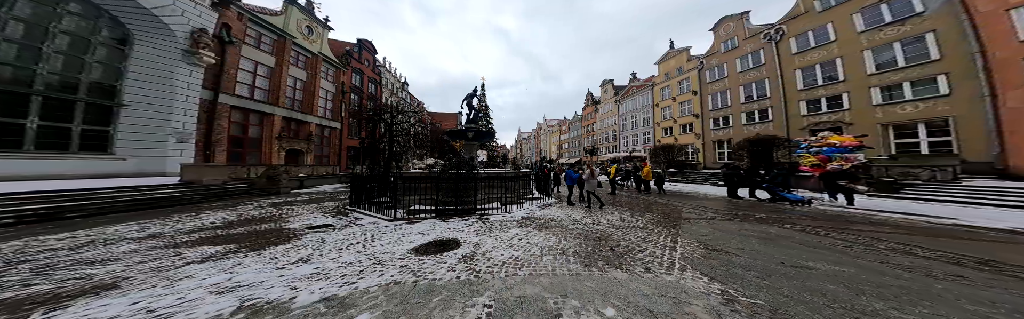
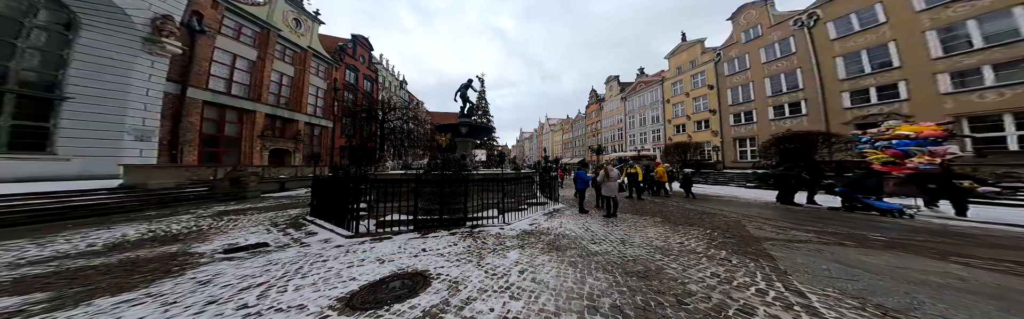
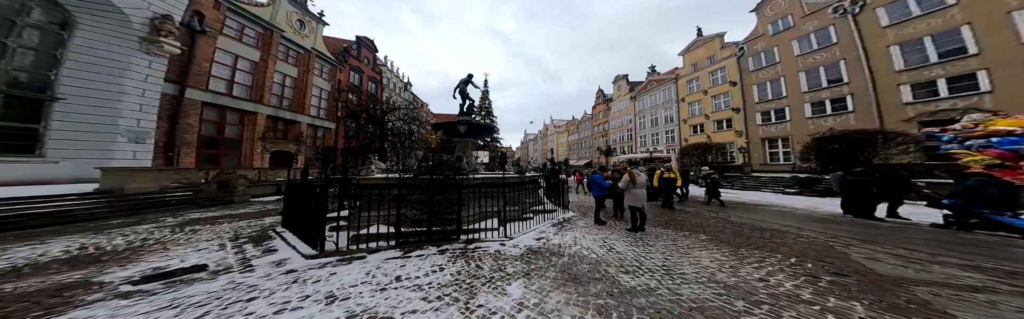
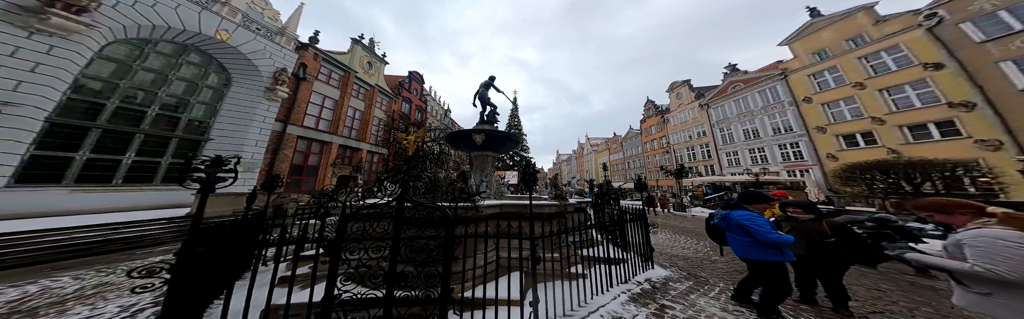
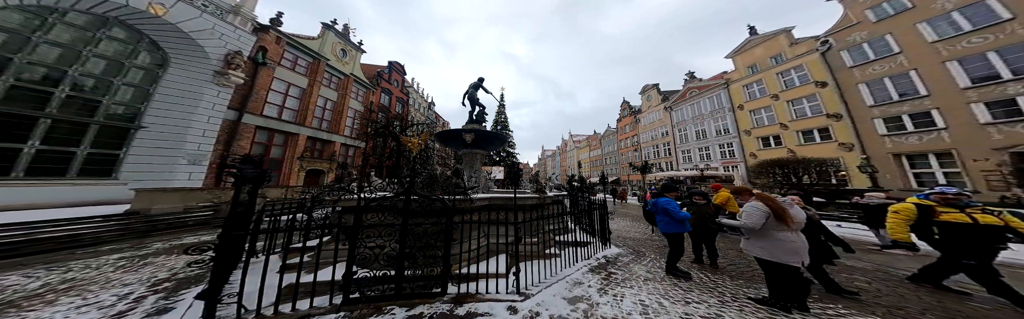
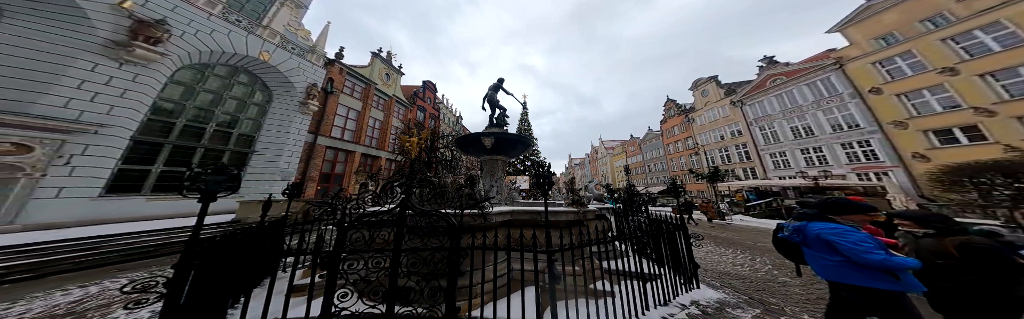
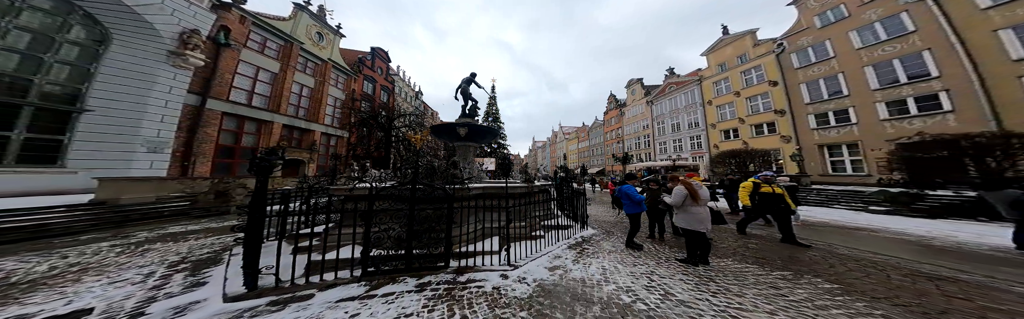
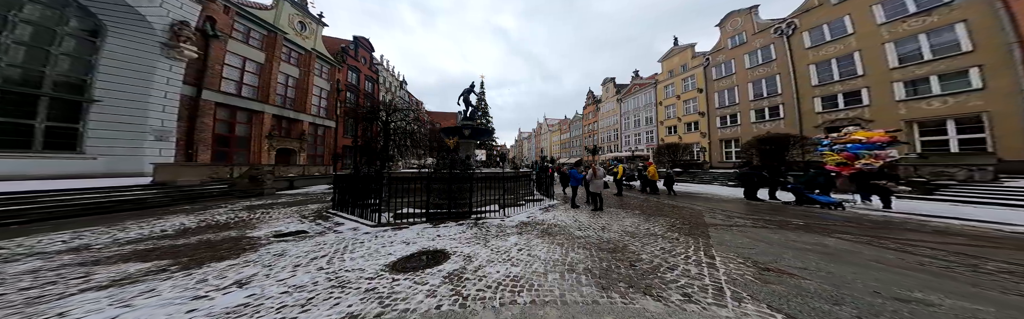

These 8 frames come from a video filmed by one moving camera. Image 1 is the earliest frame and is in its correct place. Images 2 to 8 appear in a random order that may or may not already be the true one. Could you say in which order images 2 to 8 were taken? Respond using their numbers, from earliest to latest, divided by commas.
8, 2, 3, 7, 5, 4, 6
